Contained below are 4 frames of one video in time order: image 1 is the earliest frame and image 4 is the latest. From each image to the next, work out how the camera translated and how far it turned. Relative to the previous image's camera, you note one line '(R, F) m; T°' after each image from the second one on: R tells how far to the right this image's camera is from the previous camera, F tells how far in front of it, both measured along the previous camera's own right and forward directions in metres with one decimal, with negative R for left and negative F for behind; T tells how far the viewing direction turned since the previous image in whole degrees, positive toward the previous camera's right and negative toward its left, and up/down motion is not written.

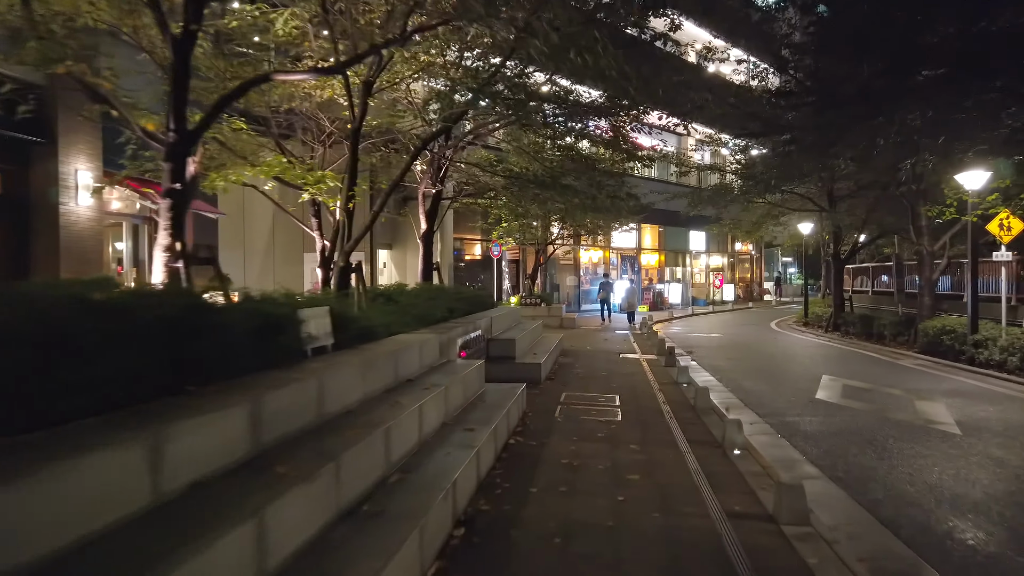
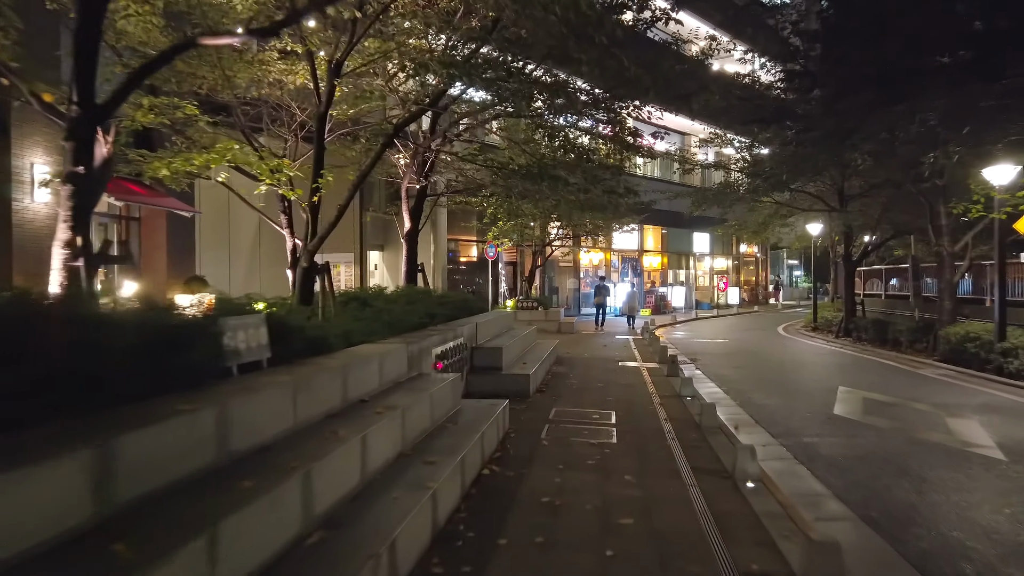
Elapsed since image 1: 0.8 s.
(+0.2, +1.0) m; 0°
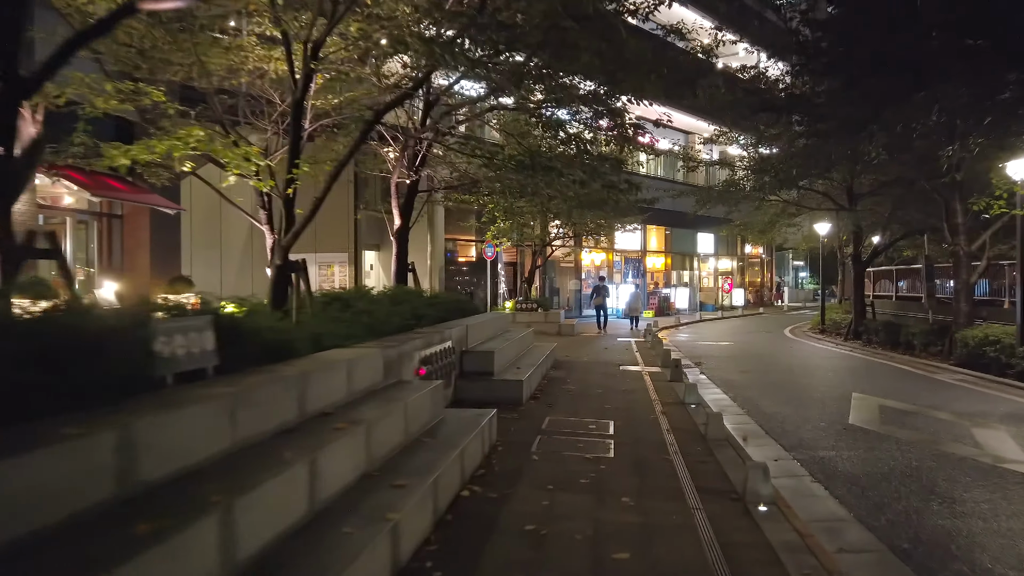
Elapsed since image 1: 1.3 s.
(+0.1, +0.6) m; 0°
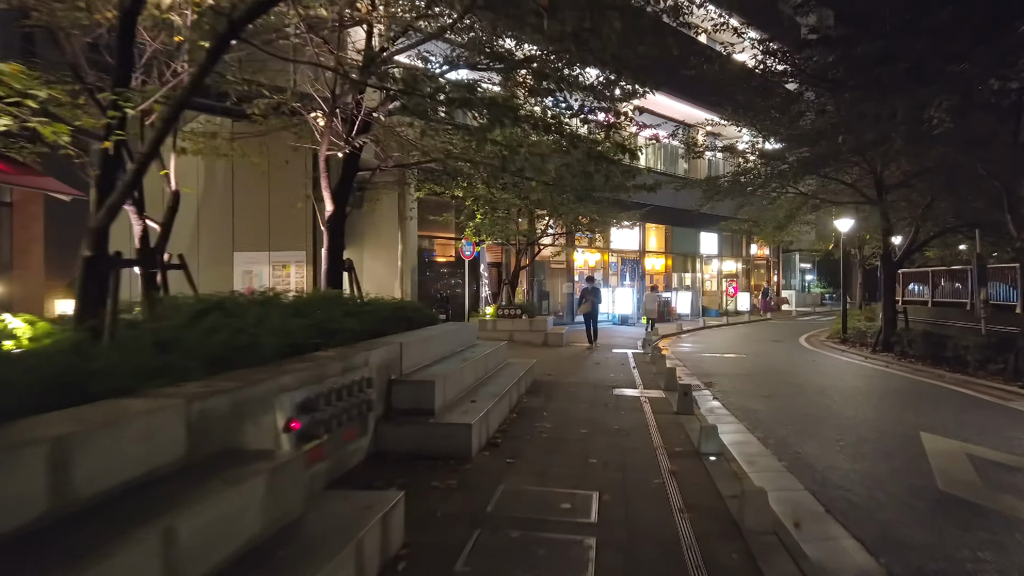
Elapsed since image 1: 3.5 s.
(+0.4, +2.7) m; 0°
